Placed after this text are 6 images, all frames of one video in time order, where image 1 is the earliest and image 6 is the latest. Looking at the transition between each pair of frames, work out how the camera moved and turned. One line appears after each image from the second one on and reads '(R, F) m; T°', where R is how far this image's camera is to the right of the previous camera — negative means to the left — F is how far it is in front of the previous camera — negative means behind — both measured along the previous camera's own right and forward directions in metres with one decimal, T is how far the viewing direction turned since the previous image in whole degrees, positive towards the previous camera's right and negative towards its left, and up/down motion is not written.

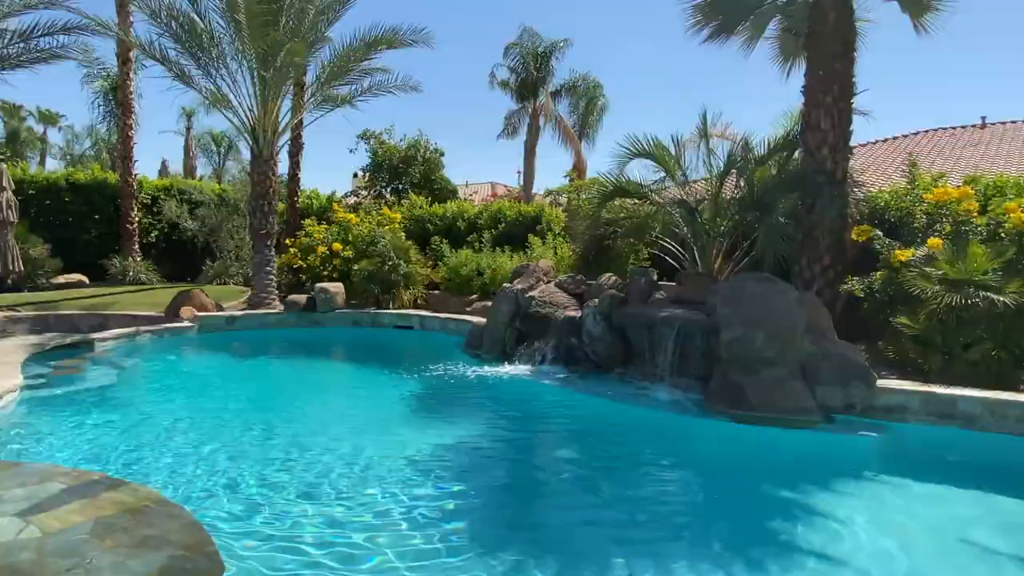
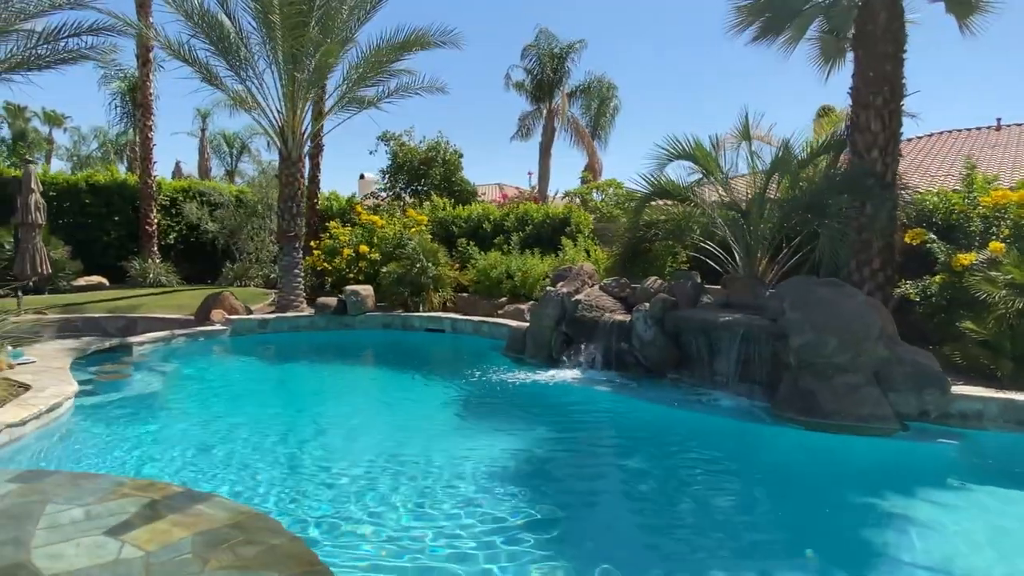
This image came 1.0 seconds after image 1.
(-0.7, +0.1) m; 0°
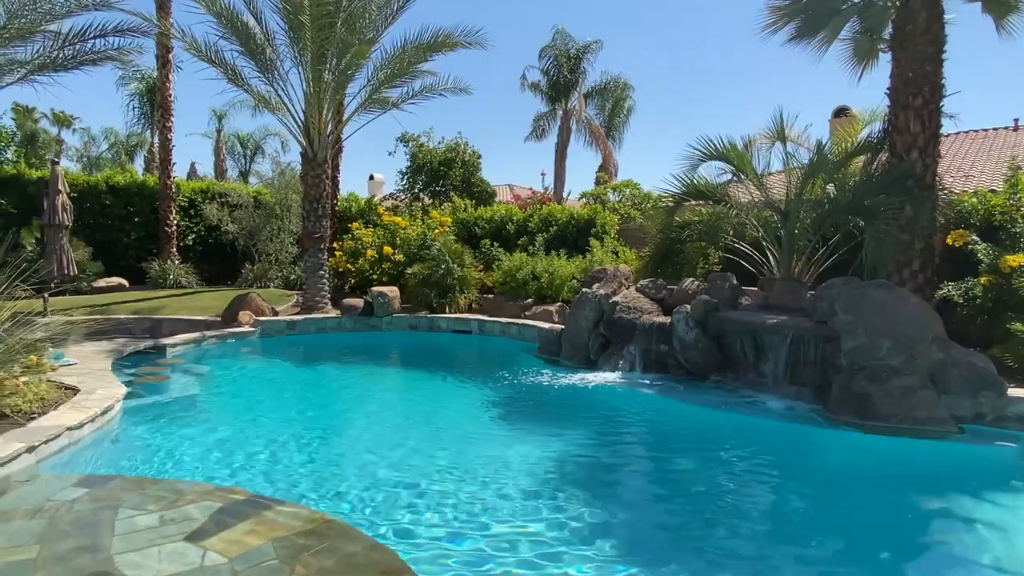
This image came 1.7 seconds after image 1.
(-0.5, 0.0) m; 0°
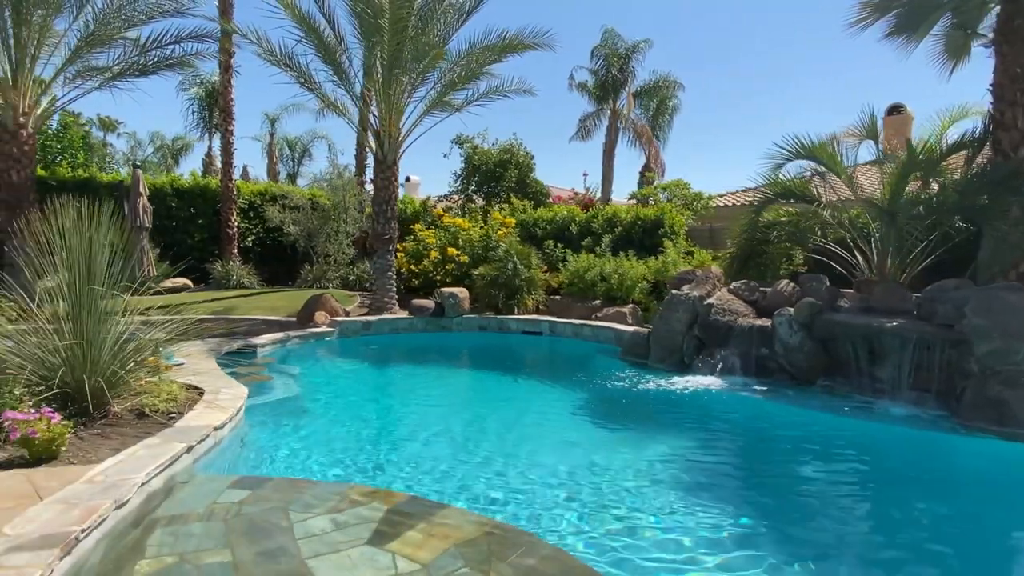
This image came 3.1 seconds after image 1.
(-1.1, 0.0) m; -2°
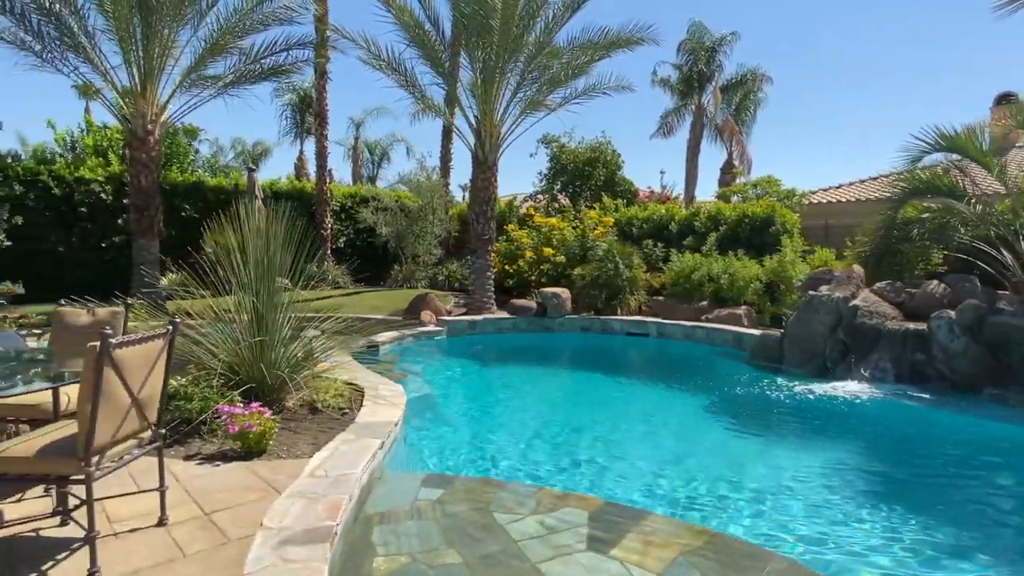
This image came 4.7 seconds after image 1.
(-1.2, +0.1) m; -5°
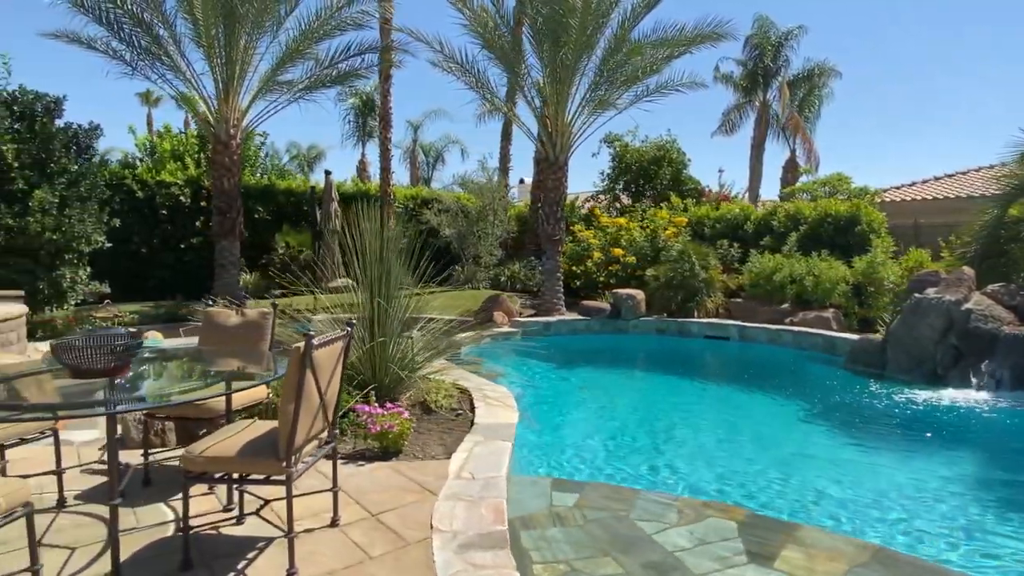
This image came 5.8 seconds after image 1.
(-0.8, 0.0) m; -4°
